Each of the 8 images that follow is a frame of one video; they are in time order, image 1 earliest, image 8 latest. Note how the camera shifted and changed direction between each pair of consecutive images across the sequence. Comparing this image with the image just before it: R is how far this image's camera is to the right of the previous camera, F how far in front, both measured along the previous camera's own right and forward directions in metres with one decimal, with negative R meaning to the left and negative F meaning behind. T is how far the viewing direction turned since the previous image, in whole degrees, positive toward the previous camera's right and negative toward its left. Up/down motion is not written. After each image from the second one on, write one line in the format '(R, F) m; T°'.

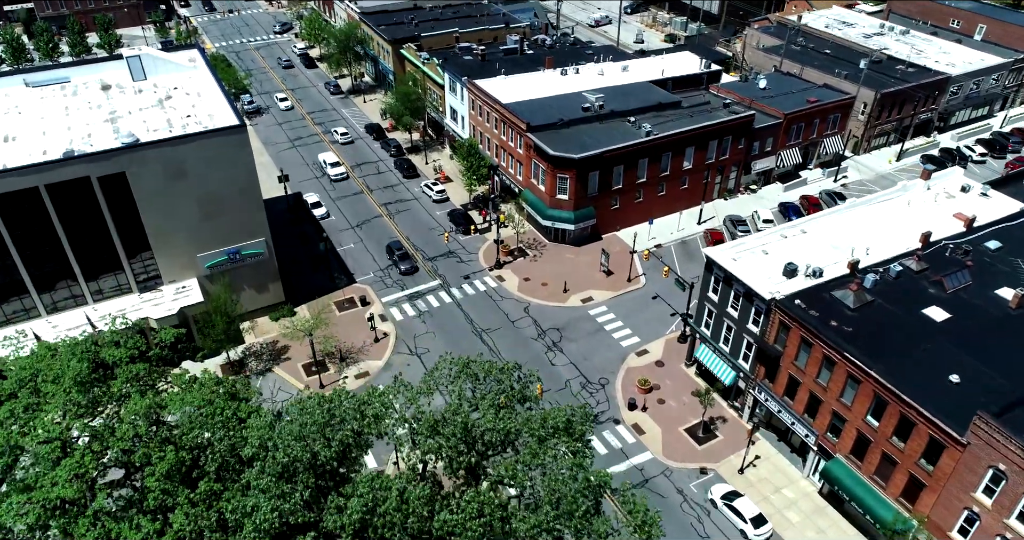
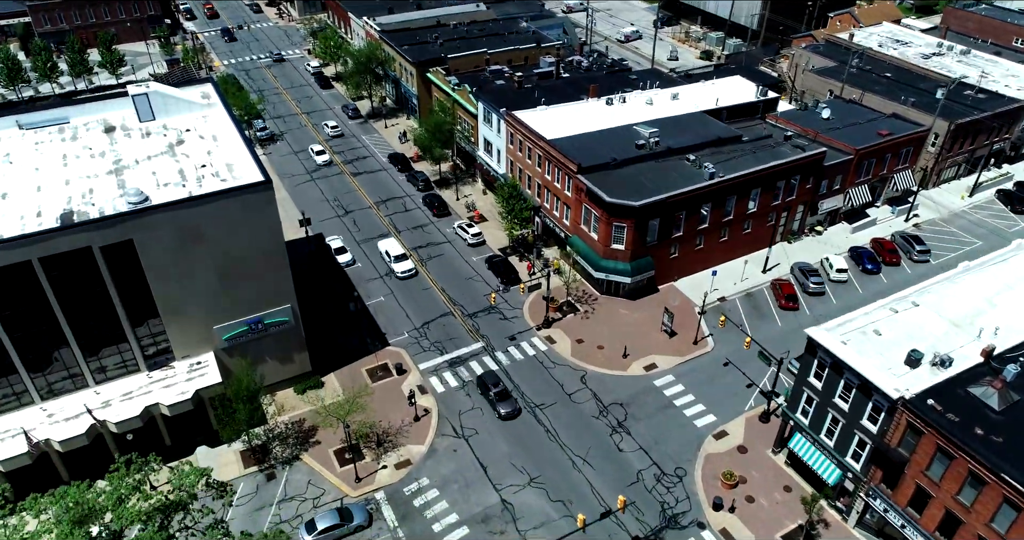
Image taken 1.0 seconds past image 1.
(-3.4, +6.3) m; 0°
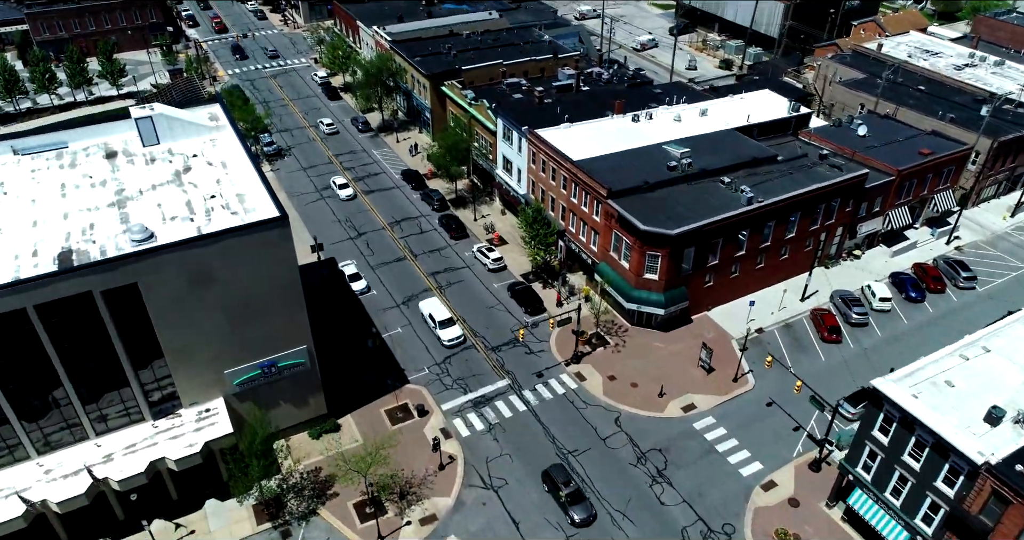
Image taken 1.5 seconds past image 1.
(-1.8, +3.2) m; 0°
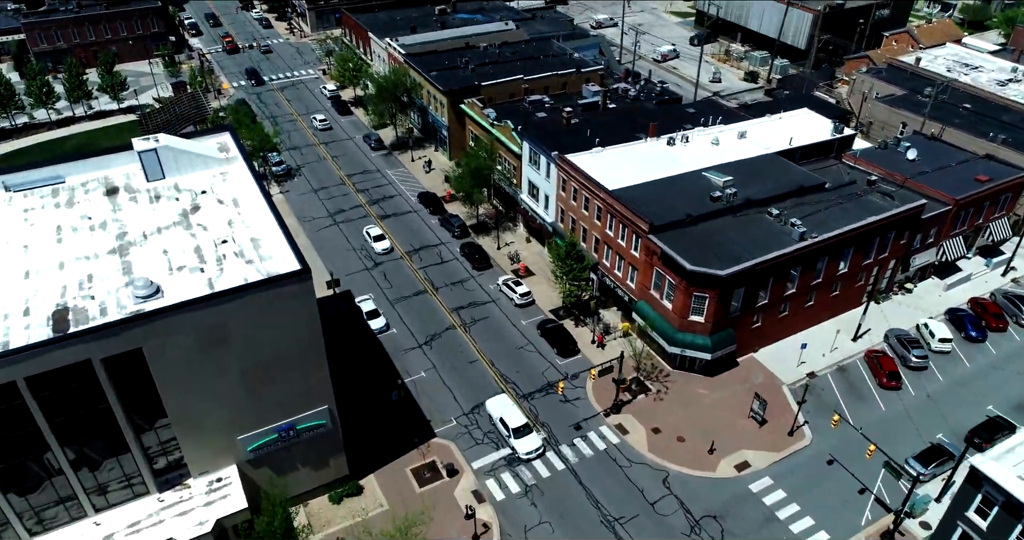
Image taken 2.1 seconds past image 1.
(-2.1, +3.9) m; 0°
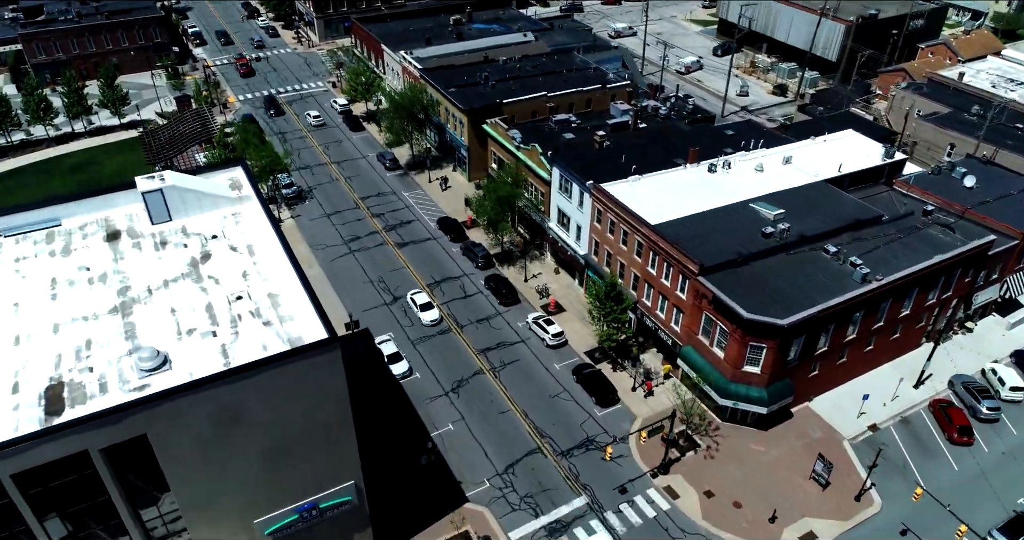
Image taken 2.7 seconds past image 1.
(-2.1, +4.0) m; 0°
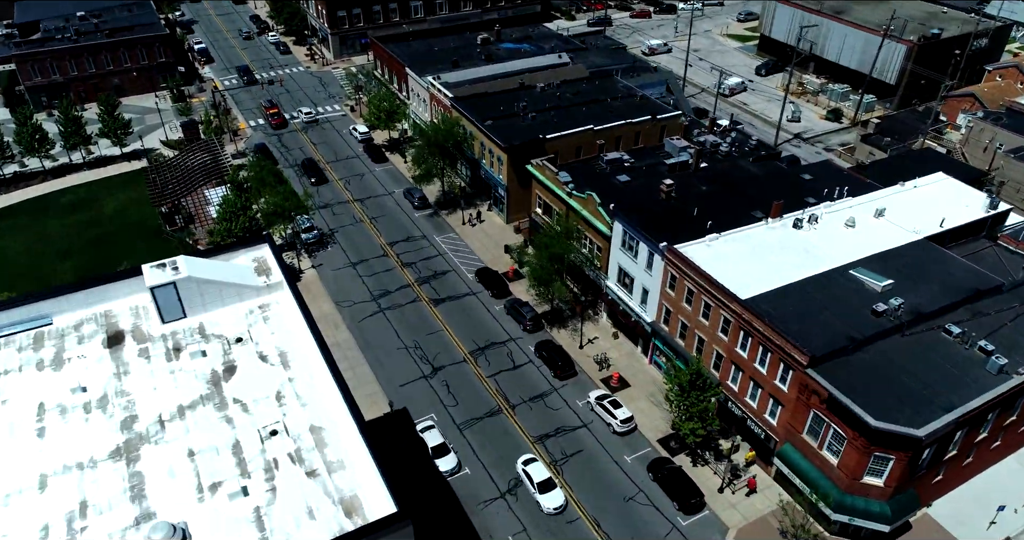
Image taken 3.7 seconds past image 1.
(-3.6, +6.8) m; 0°
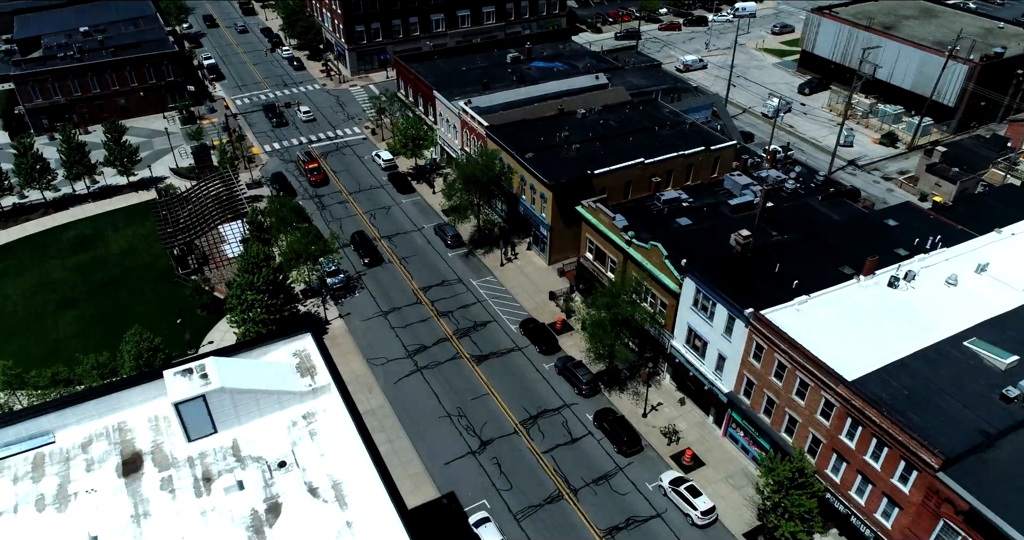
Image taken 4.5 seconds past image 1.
(-3.3, +5.4) m; 0°
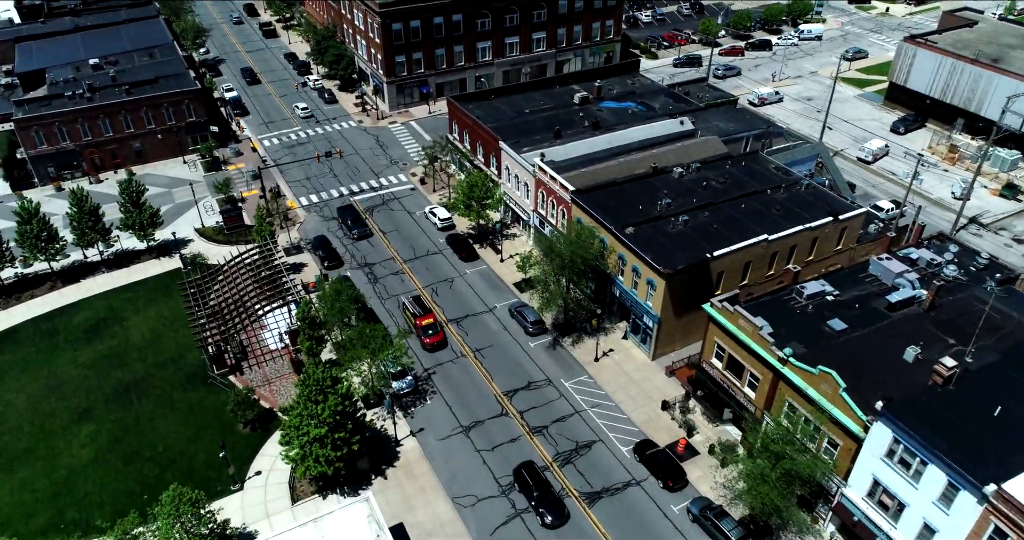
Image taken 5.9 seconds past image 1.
(-6.4, +9.7) m; 0°
